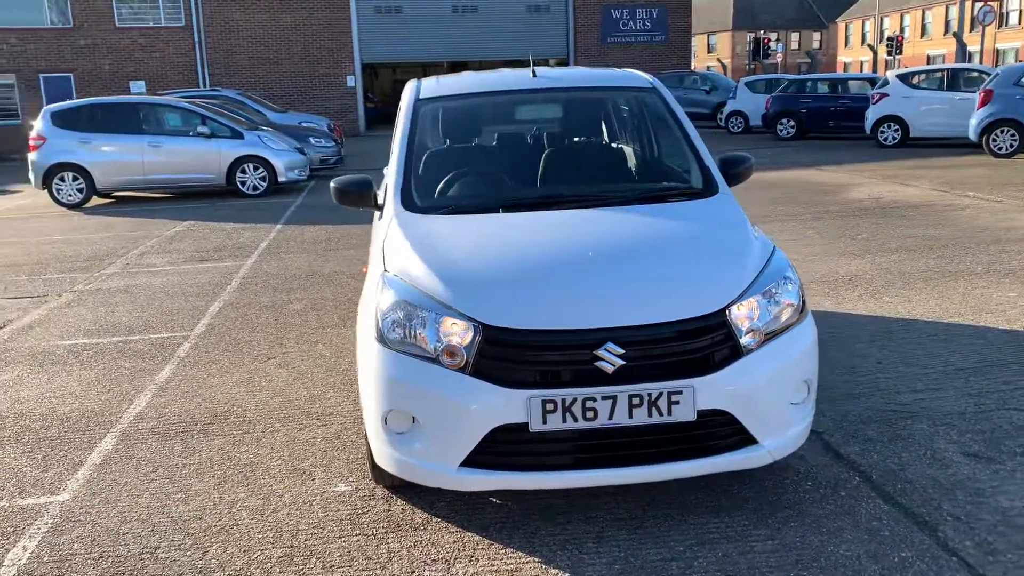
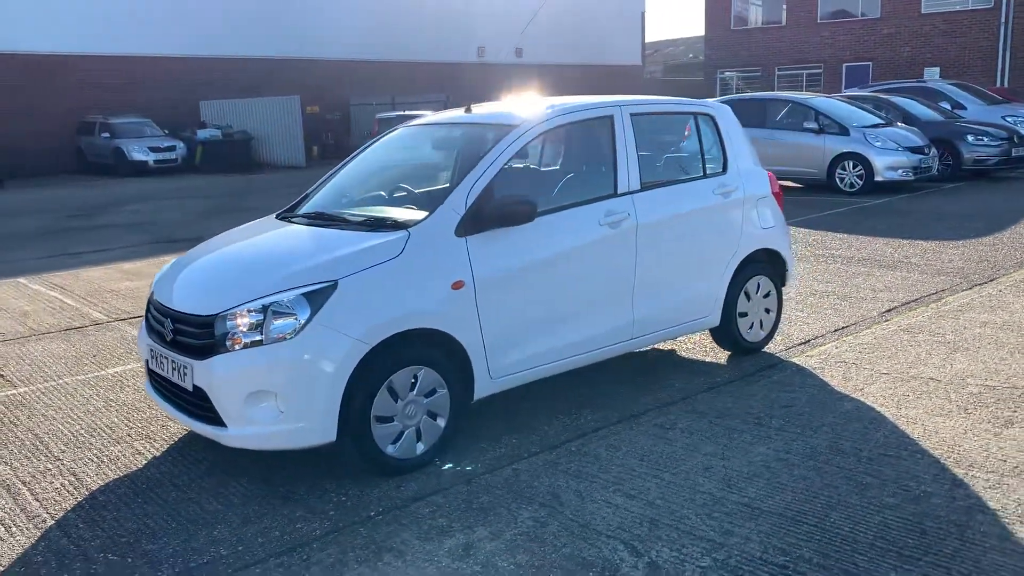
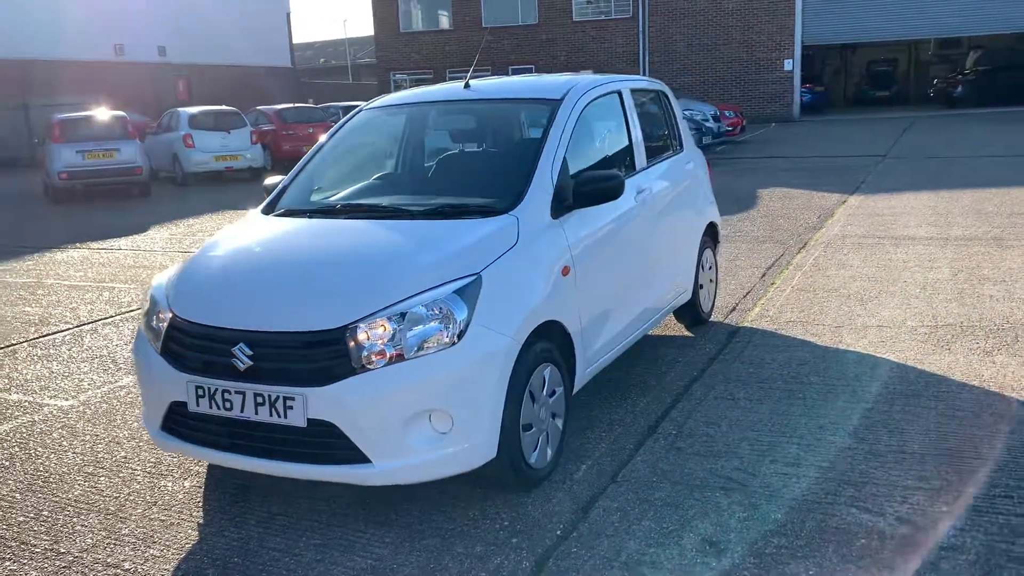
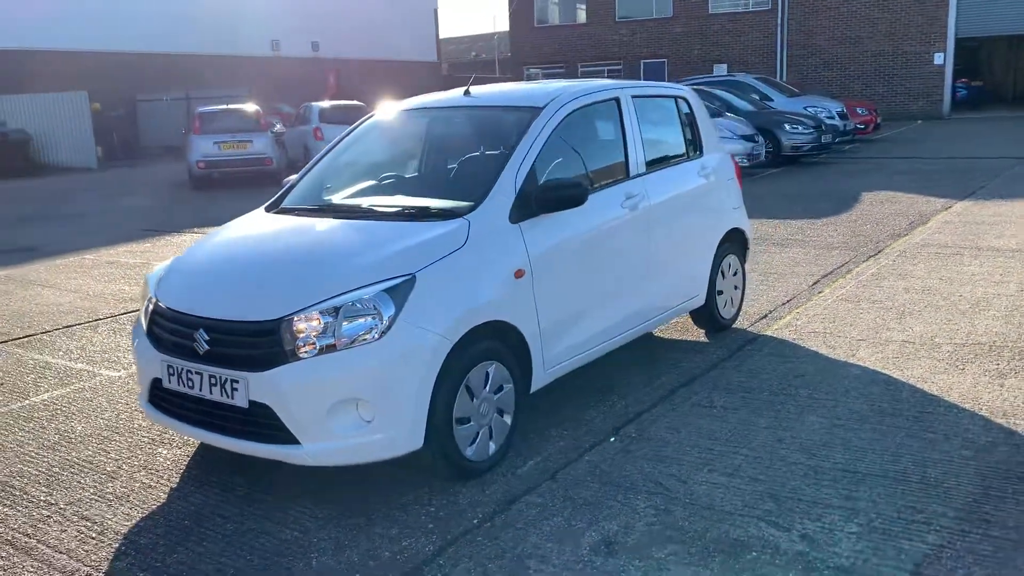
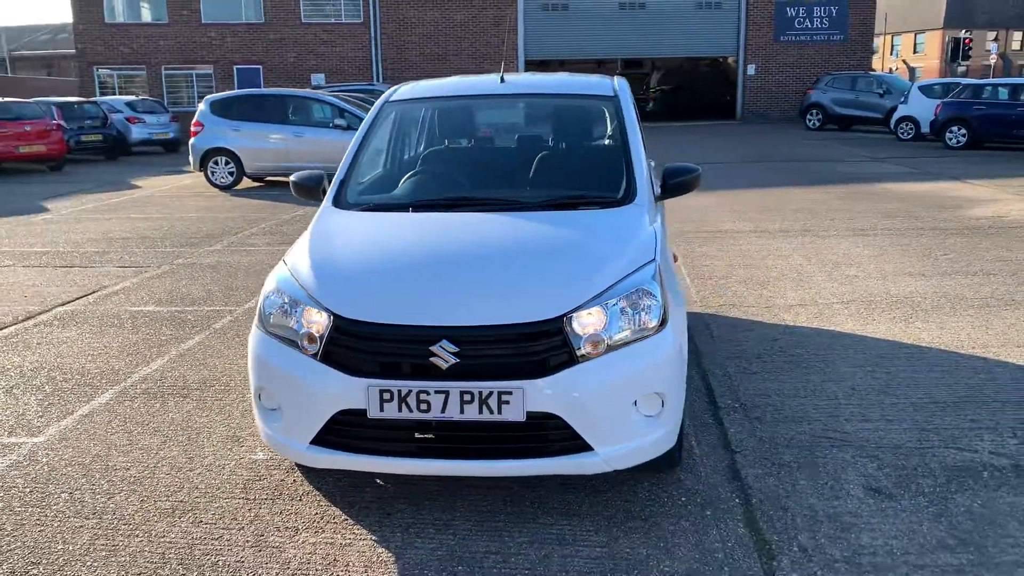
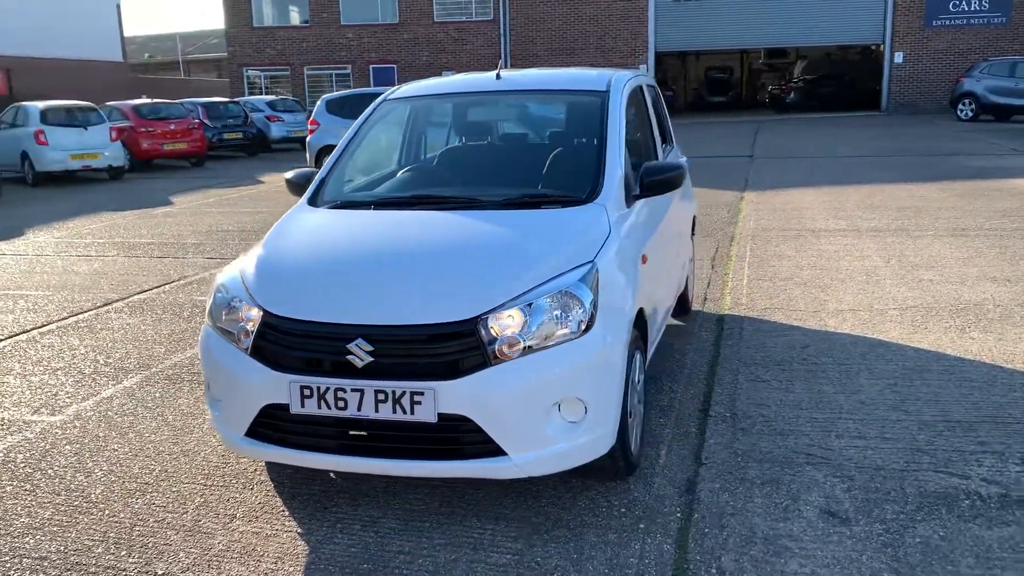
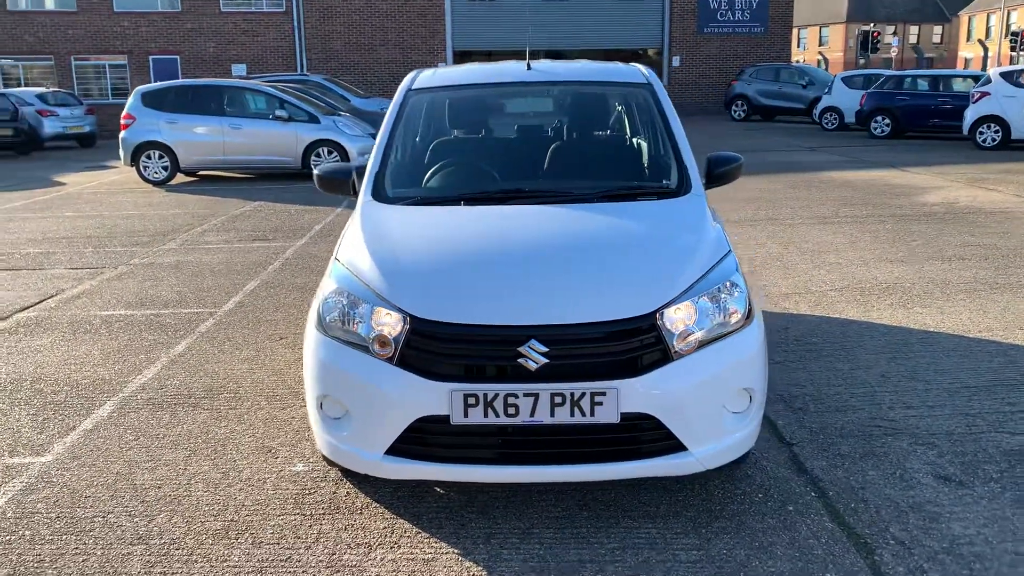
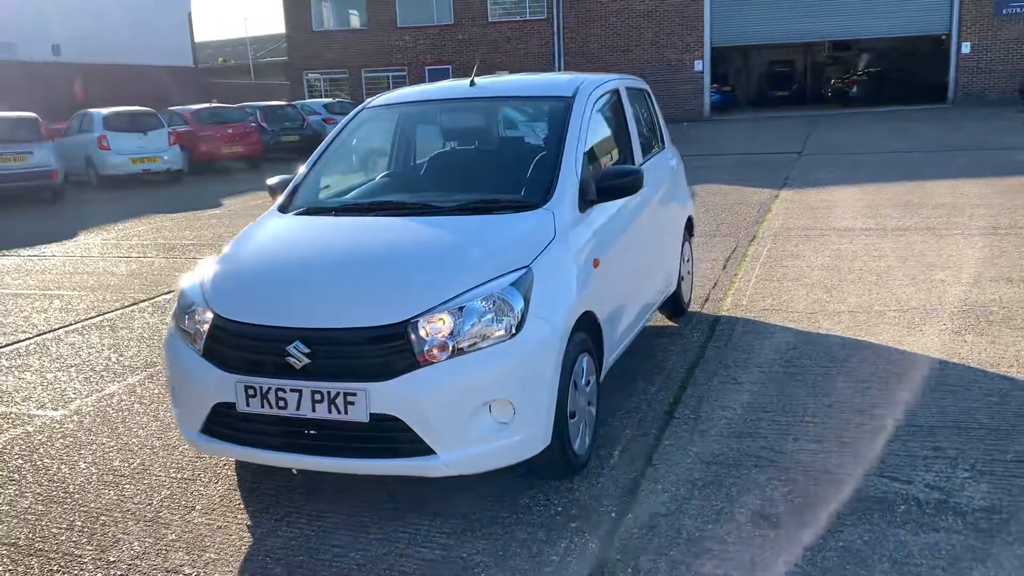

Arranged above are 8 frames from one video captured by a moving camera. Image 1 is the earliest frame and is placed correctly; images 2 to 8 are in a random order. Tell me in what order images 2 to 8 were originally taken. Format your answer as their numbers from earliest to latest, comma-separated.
7, 5, 6, 8, 3, 4, 2
